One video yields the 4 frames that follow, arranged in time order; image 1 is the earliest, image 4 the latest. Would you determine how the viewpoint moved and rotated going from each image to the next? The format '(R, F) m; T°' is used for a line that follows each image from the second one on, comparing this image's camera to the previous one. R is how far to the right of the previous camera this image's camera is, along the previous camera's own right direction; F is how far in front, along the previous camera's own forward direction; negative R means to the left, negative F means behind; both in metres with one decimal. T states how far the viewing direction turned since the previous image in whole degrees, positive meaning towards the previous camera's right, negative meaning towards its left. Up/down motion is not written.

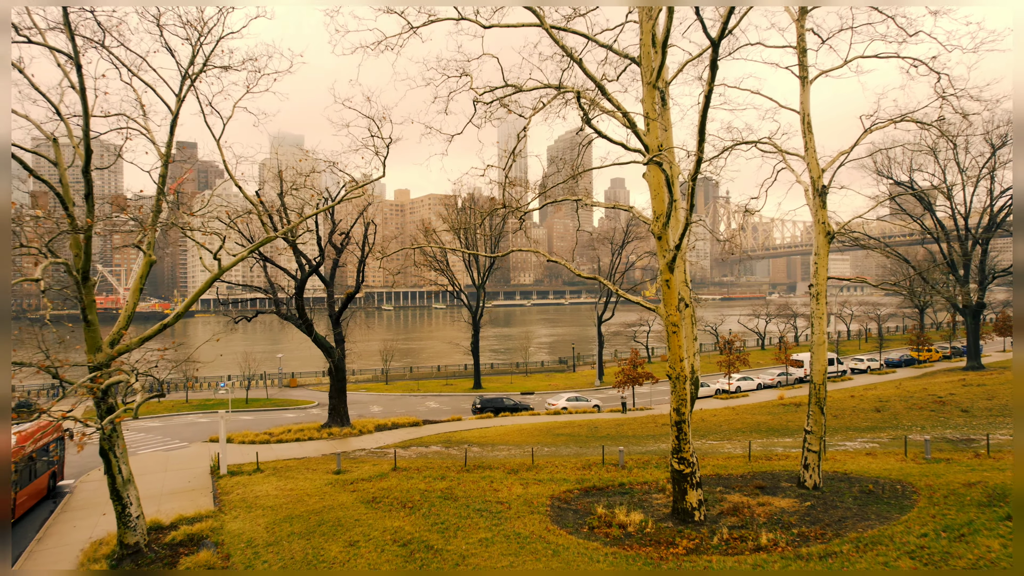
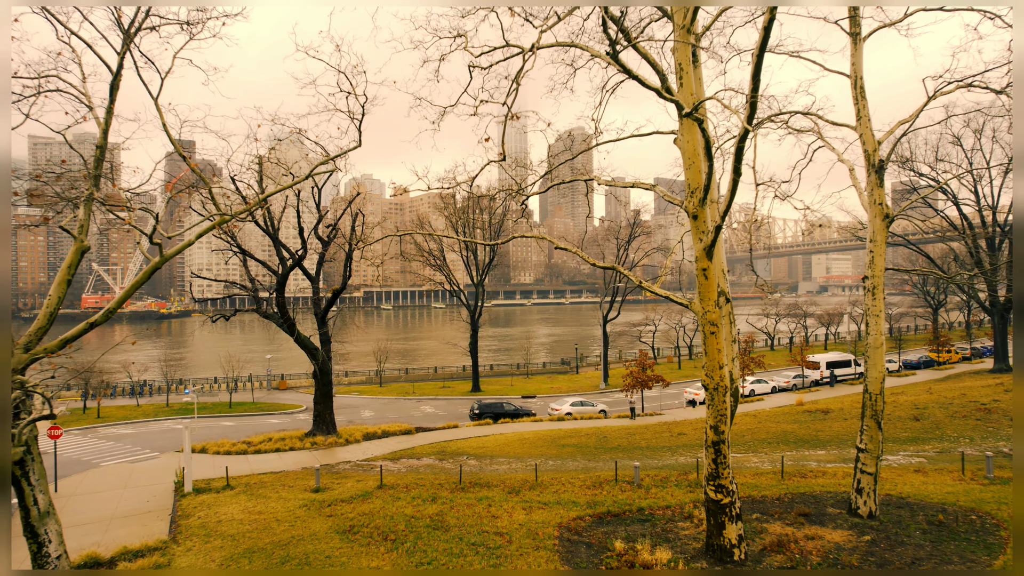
(0.0, +1.5) m; 0°
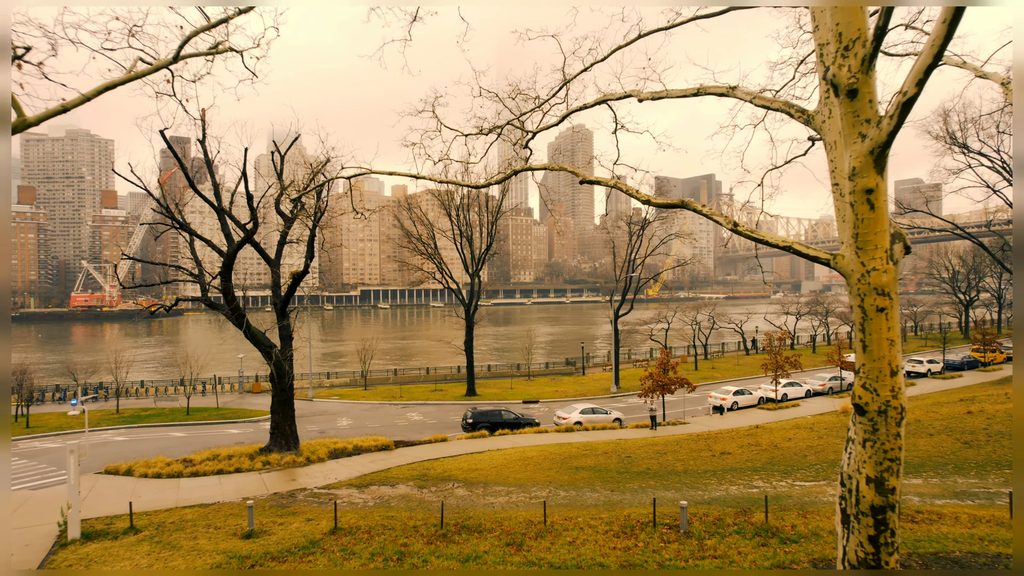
(0.0, +3.1) m; 0°
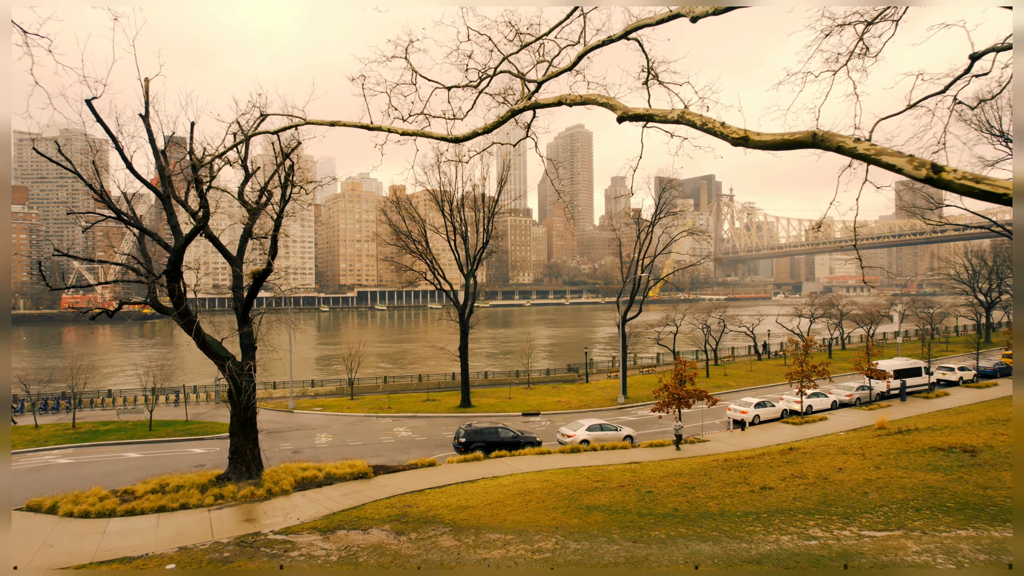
(0.0, +2.0) m; 0°
